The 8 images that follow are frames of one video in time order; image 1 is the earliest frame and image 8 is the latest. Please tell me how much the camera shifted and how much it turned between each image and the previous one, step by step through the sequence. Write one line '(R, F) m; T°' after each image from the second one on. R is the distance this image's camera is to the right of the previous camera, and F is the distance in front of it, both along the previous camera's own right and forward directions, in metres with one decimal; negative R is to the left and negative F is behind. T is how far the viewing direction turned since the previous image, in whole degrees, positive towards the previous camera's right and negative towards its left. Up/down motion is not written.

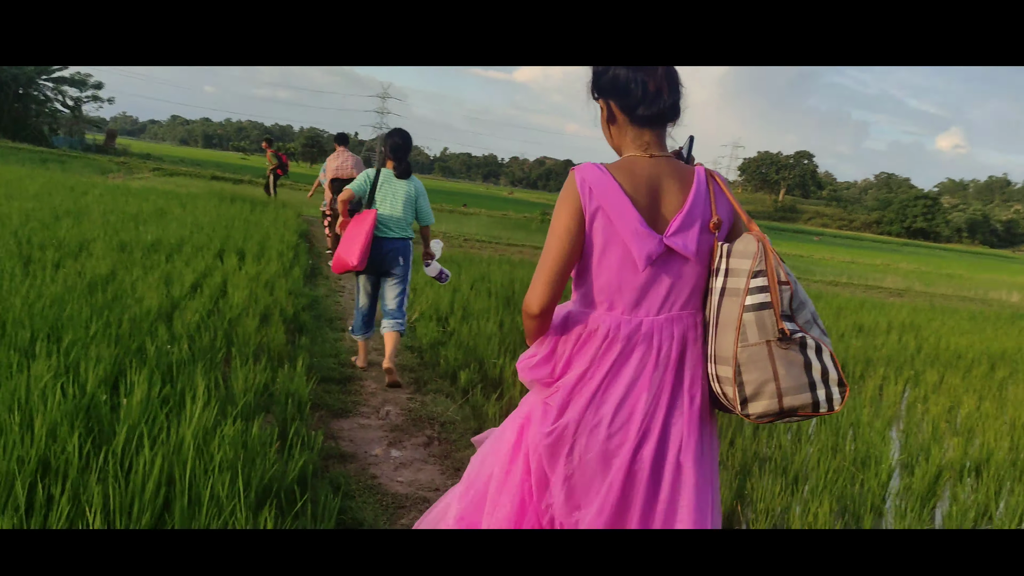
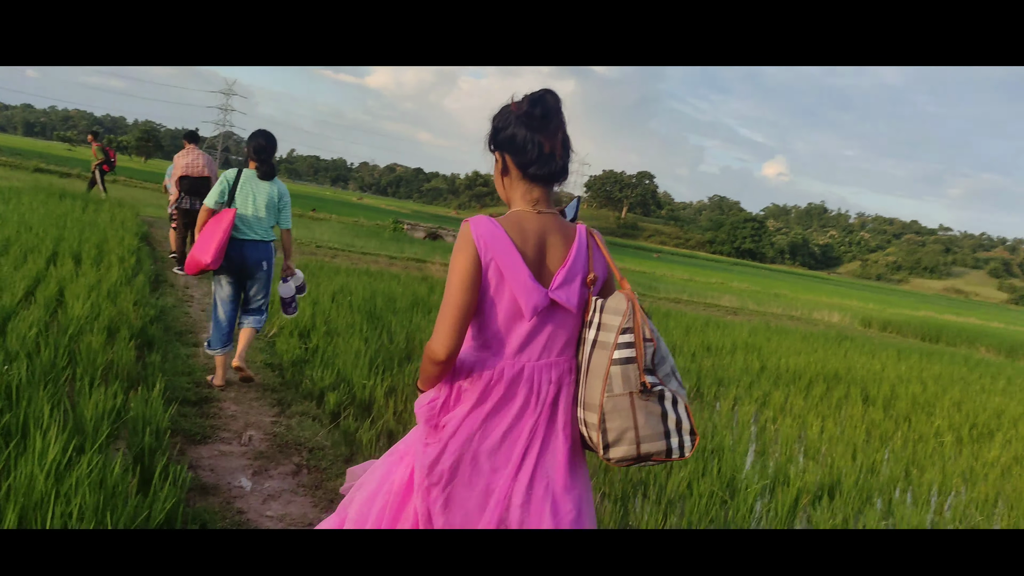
(-0.1, +0.1) m; +10°
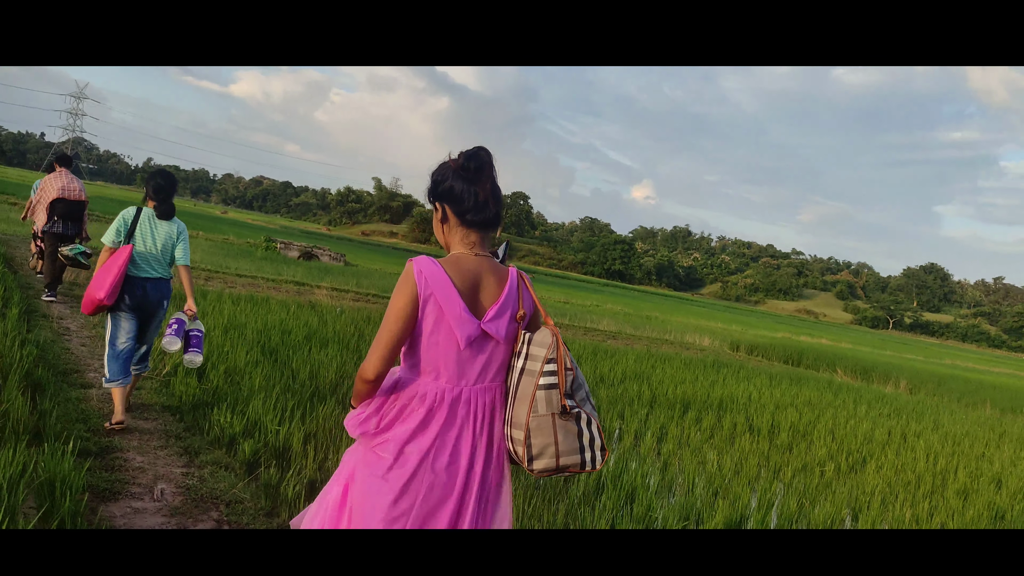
(-0.1, 0.0) m; +8°
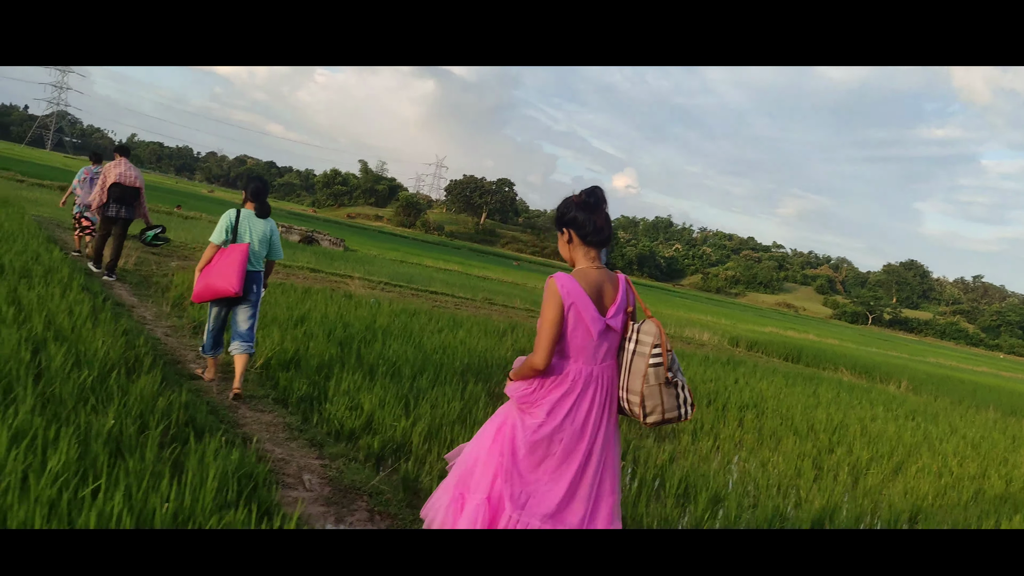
(-0.4, -0.2) m; +1°
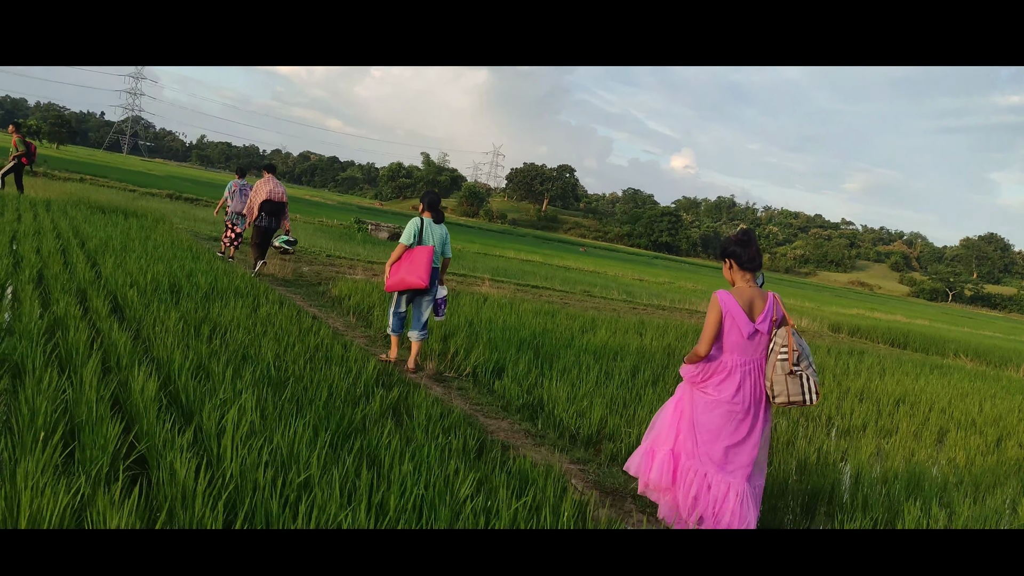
(-0.6, -0.3) m; -5°
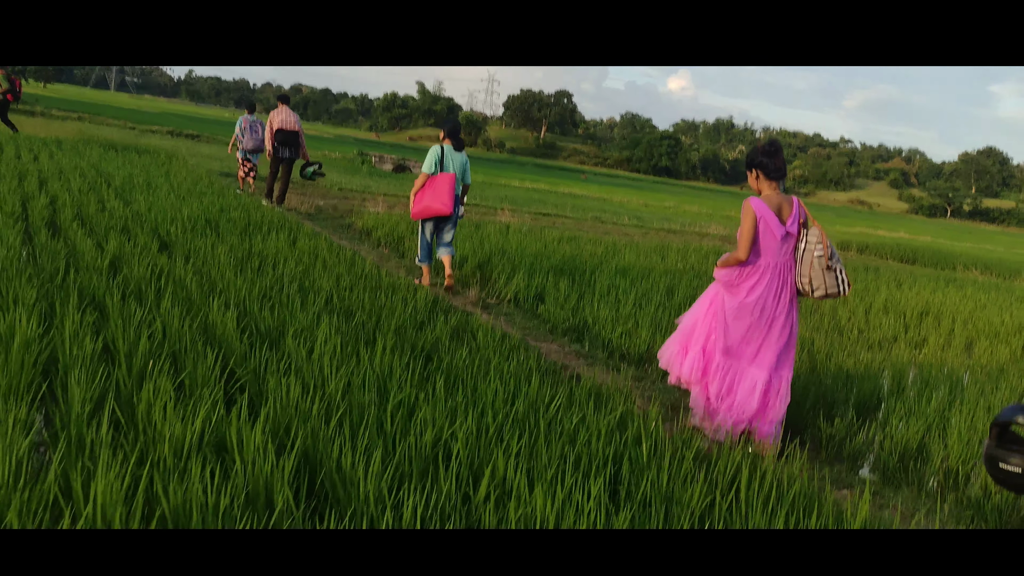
(-0.2, 0.0) m; 0°
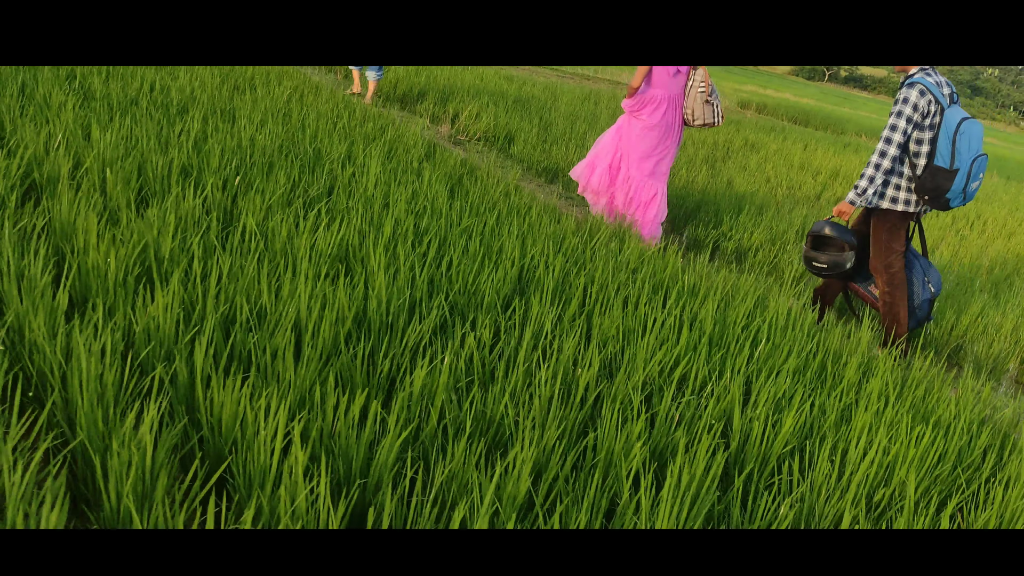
(-0.4, -0.2) m; +8°
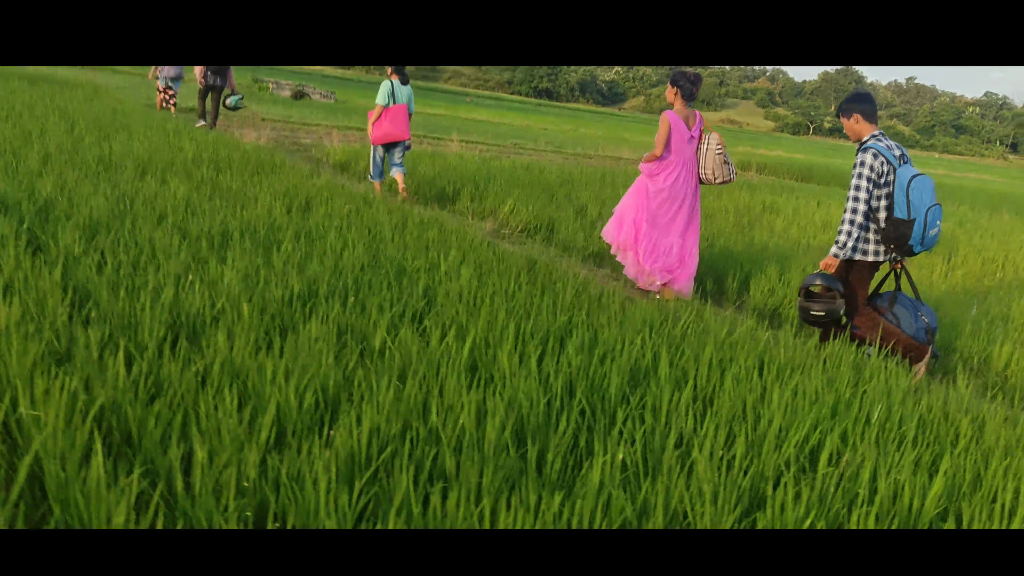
(-0.2, -0.1) m; 0°
